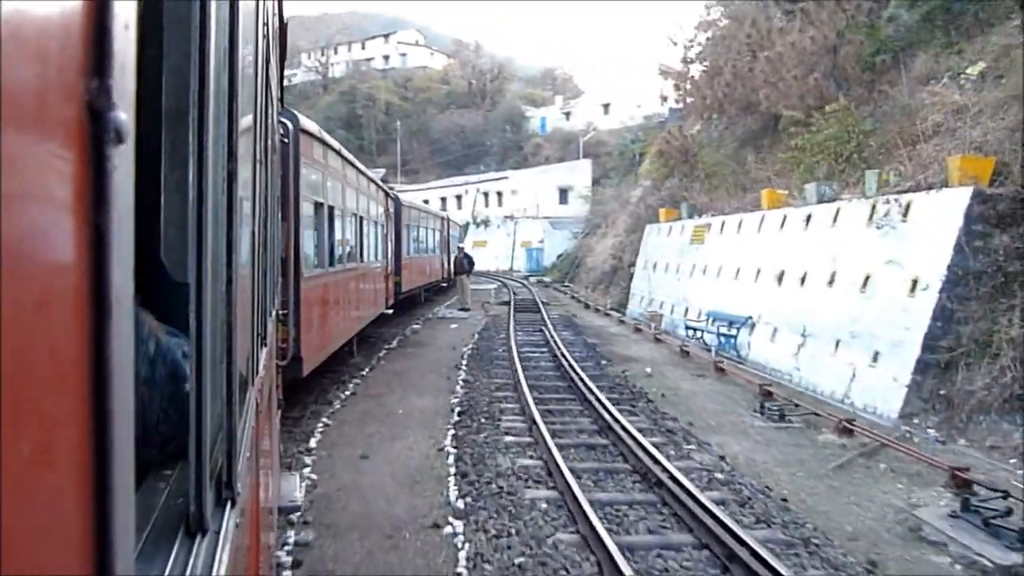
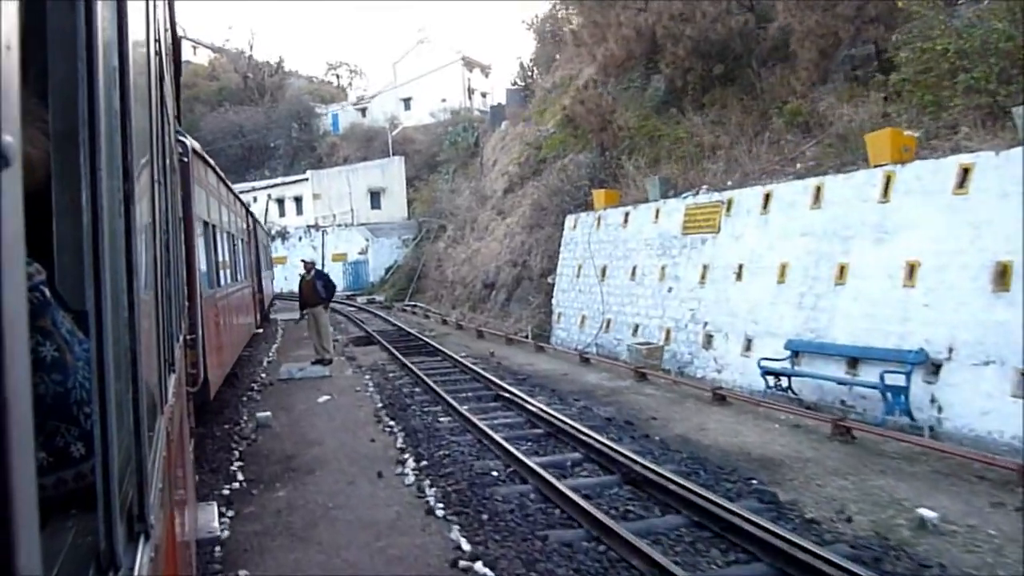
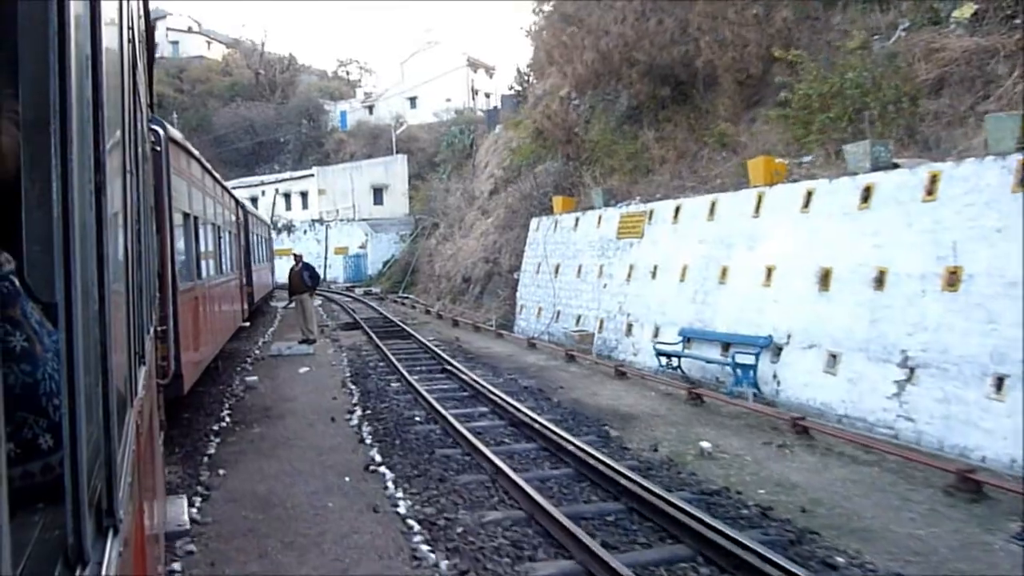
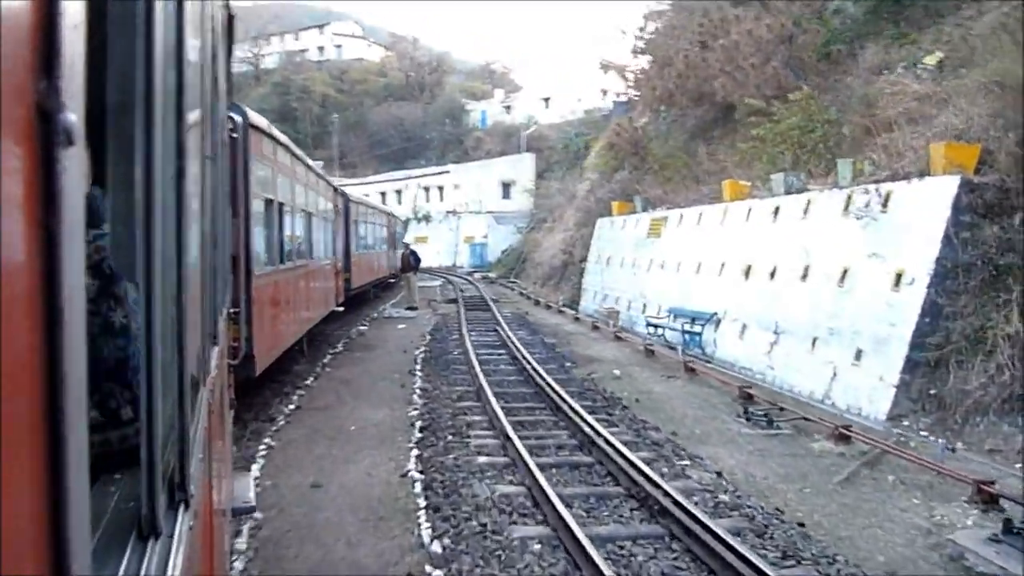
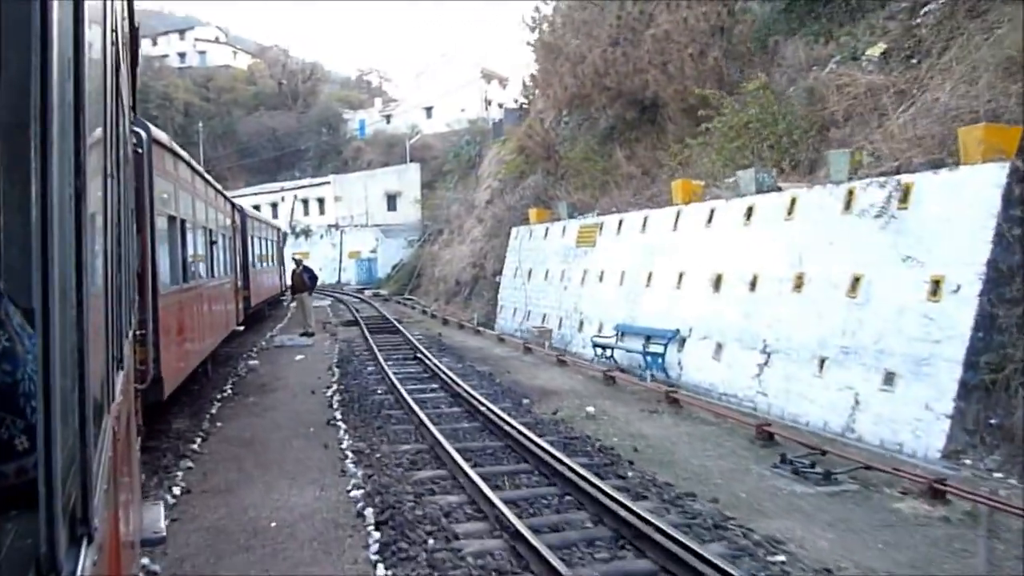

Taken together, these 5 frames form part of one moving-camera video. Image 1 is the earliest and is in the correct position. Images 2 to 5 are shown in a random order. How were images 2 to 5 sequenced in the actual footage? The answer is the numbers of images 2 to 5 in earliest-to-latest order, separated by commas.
4, 5, 3, 2
